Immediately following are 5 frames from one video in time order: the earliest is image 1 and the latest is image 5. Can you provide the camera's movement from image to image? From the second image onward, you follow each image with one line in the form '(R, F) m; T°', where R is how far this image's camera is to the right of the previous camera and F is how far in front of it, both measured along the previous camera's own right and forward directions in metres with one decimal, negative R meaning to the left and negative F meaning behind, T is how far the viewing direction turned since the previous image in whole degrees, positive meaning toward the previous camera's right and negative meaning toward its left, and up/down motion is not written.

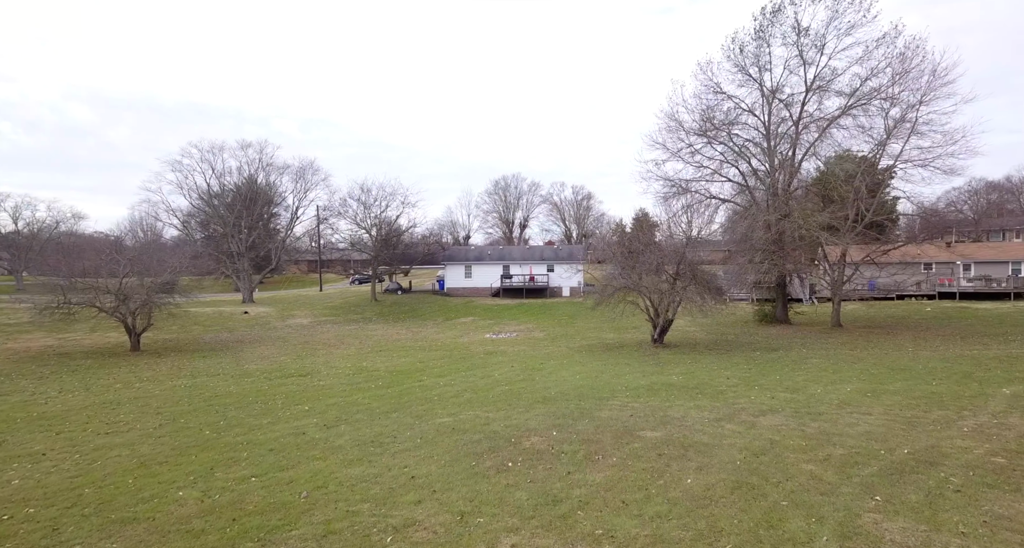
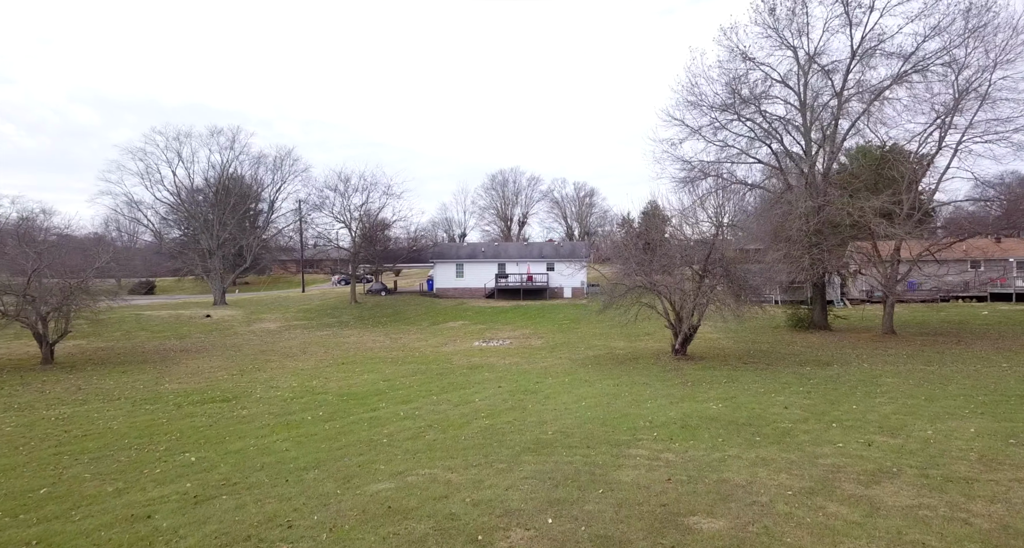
(+0.3, +3.7) m; 0°
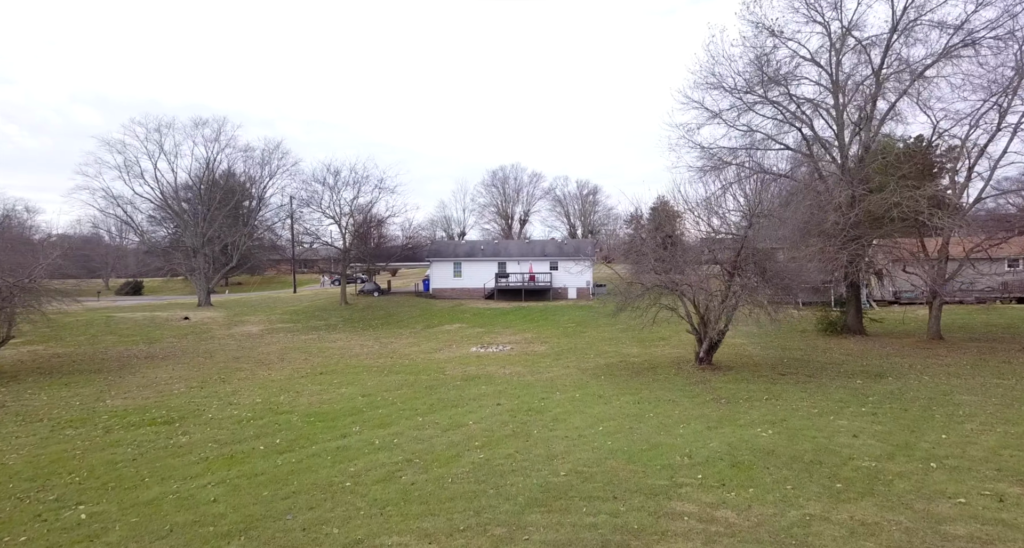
(0.0, +2.2) m; 0°
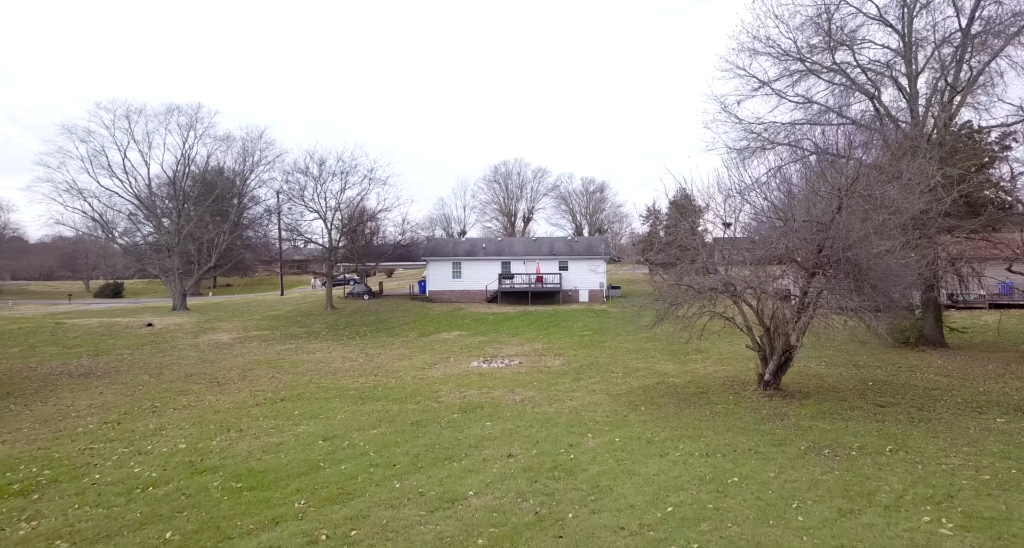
(-0.2, +3.4) m; 0°
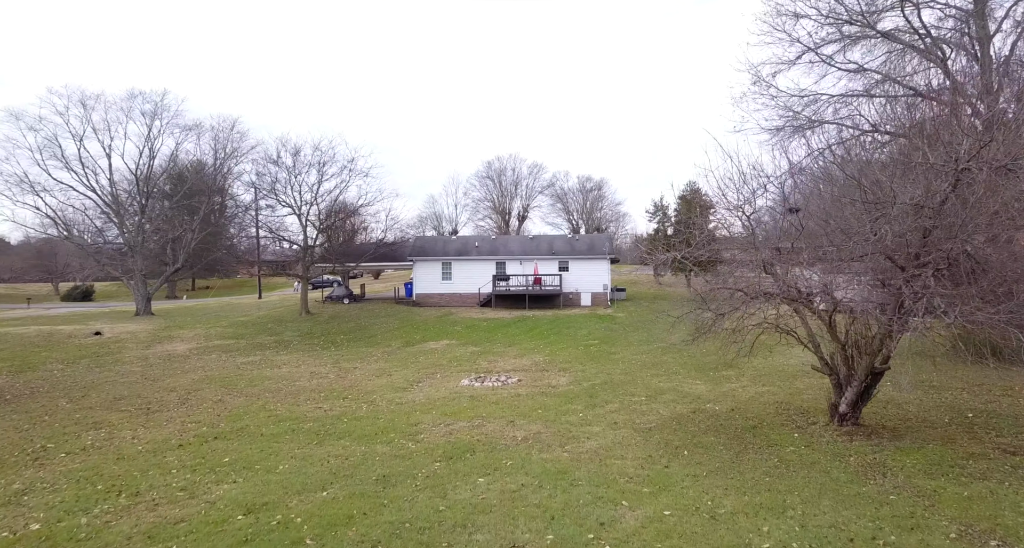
(-0.1, +2.8) m; +1°
